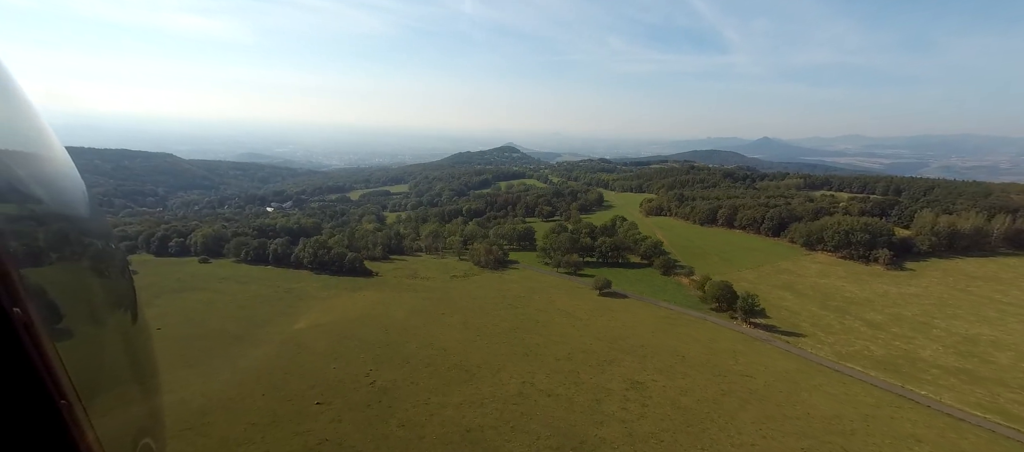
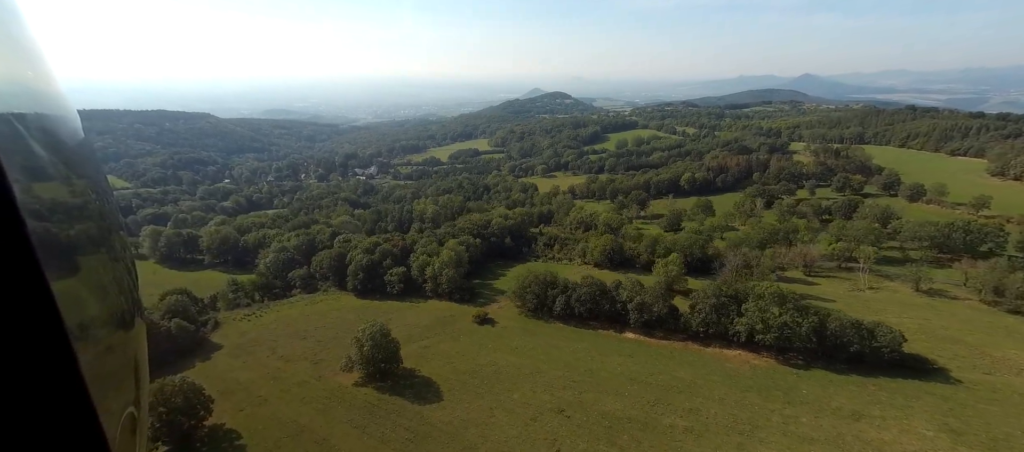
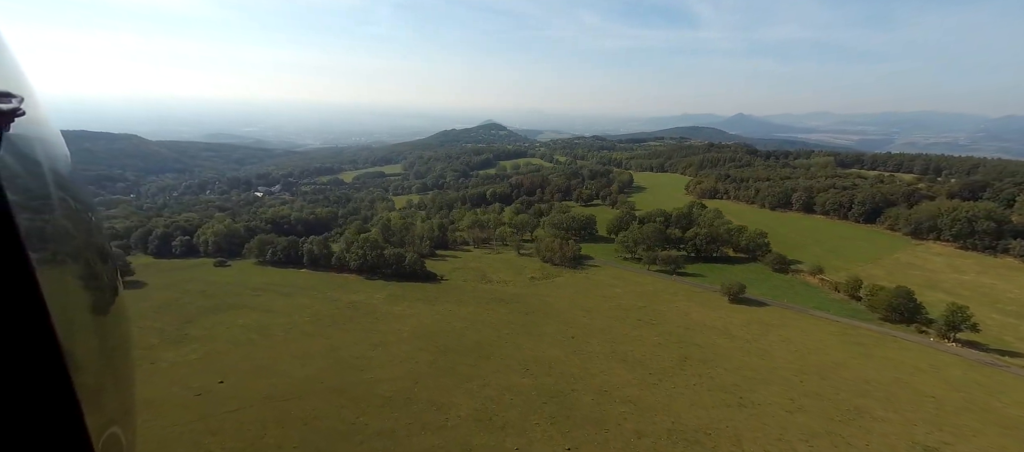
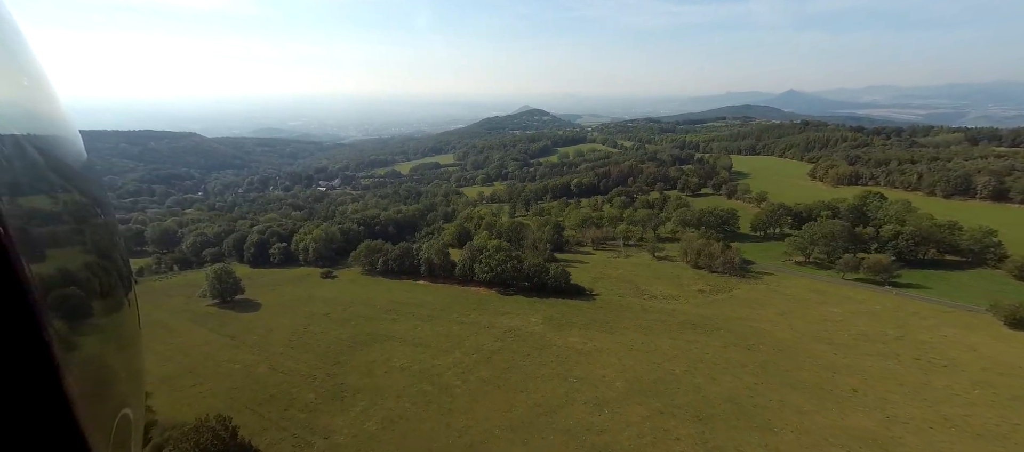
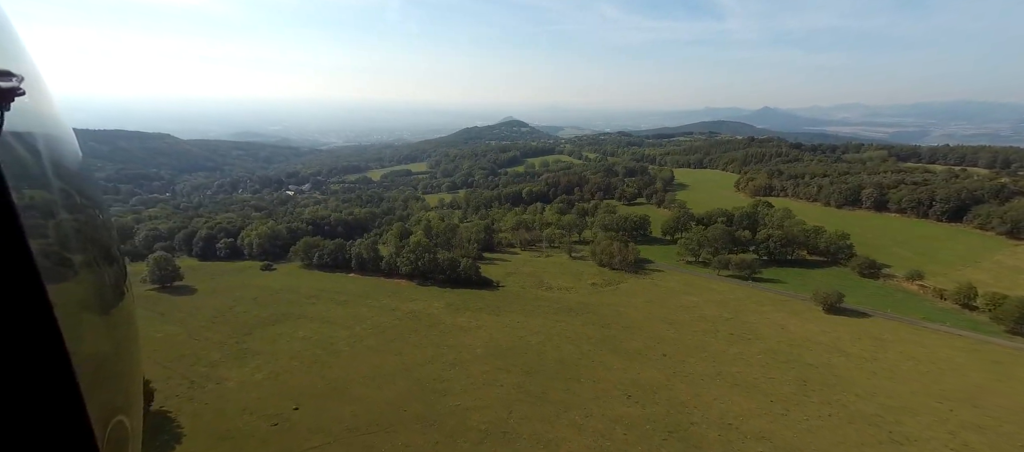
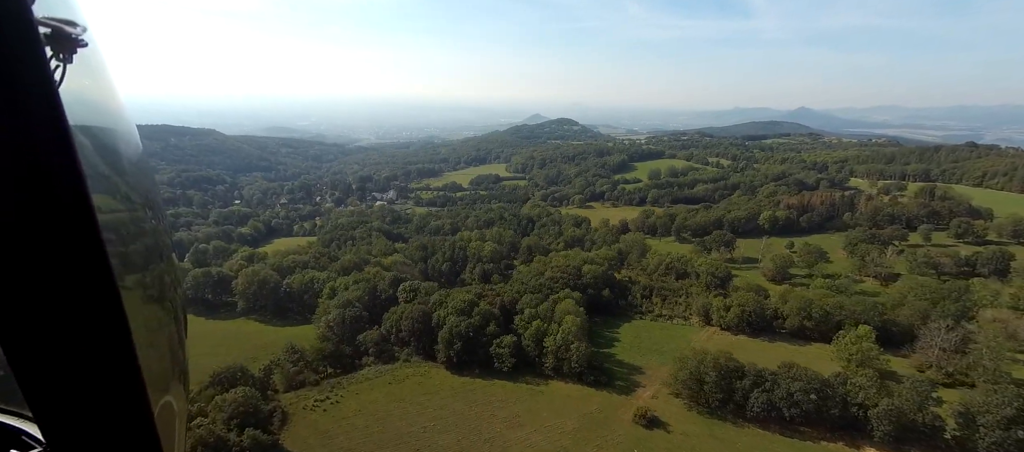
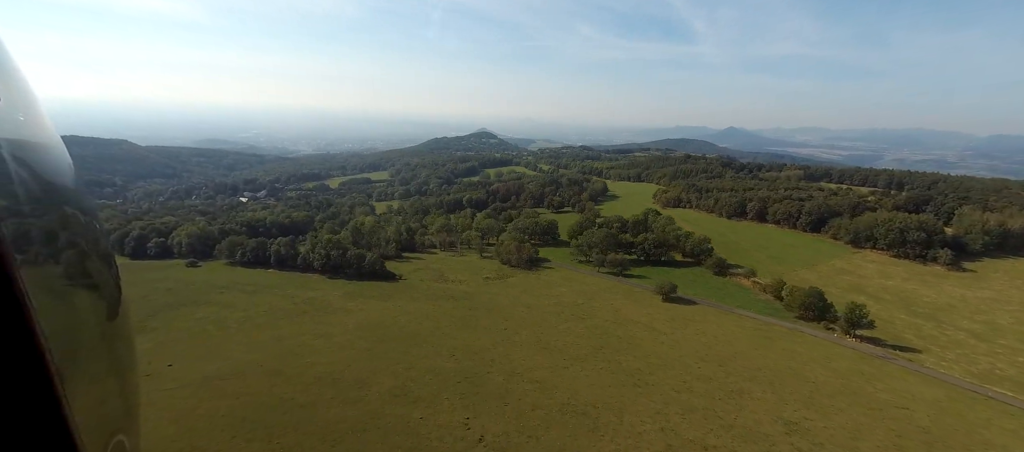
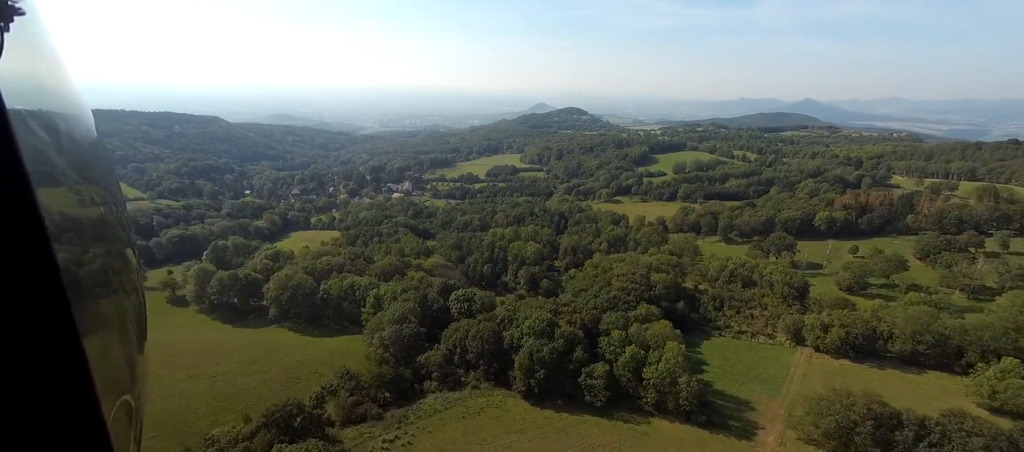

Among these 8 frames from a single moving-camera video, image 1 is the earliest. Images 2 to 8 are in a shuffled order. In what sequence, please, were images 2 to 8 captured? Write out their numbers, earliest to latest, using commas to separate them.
7, 3, 5, 4, 2, 6, 8
